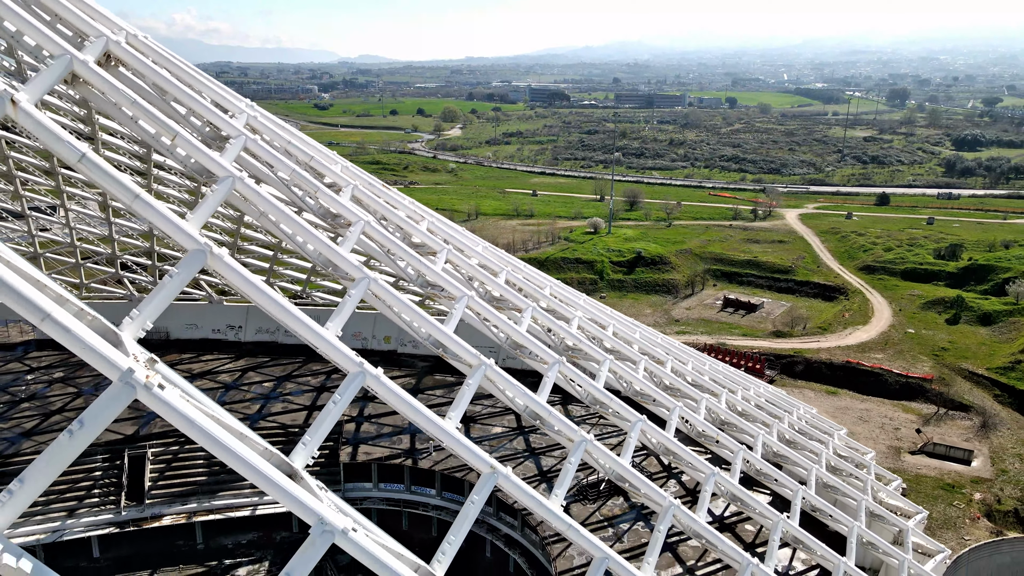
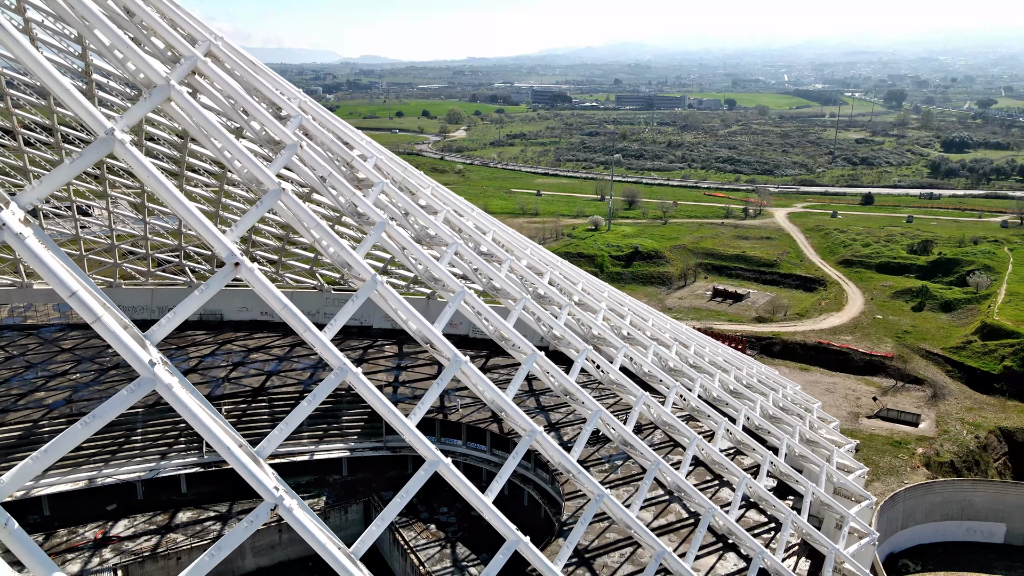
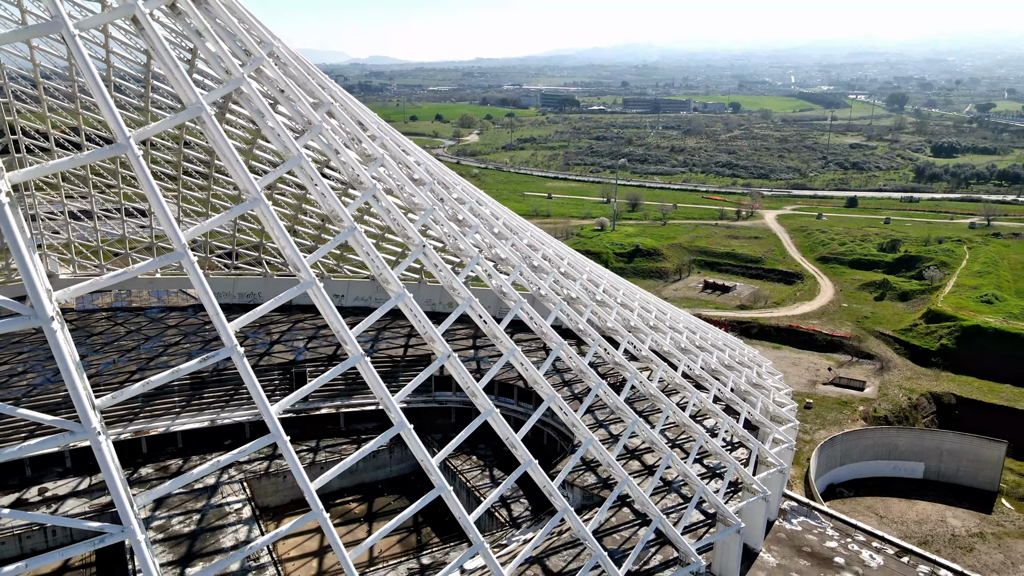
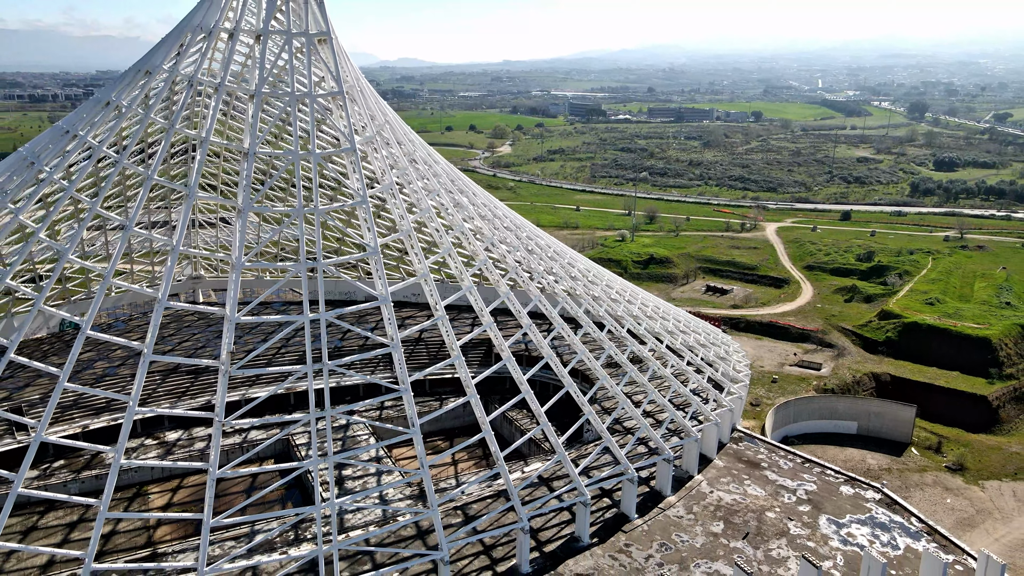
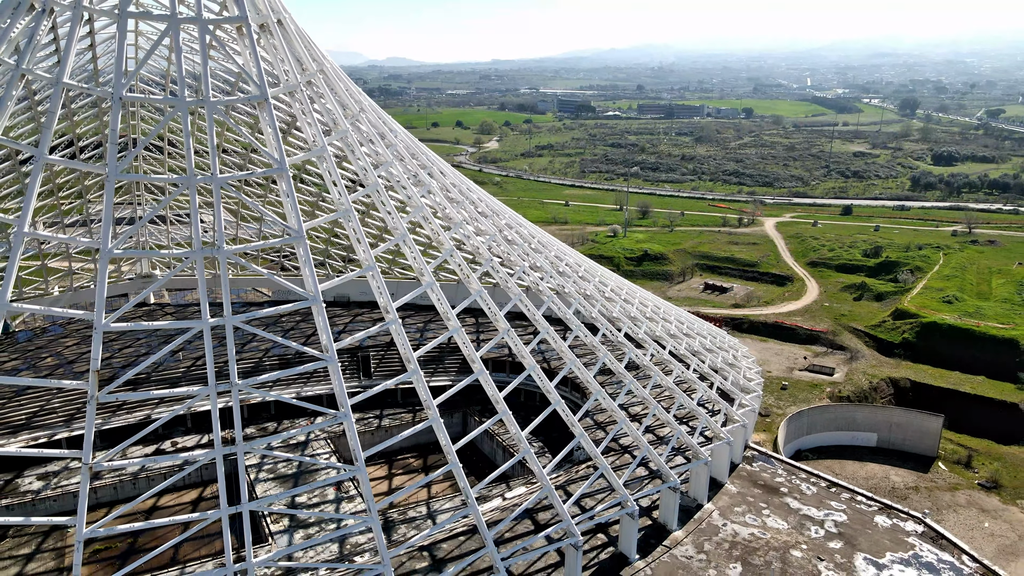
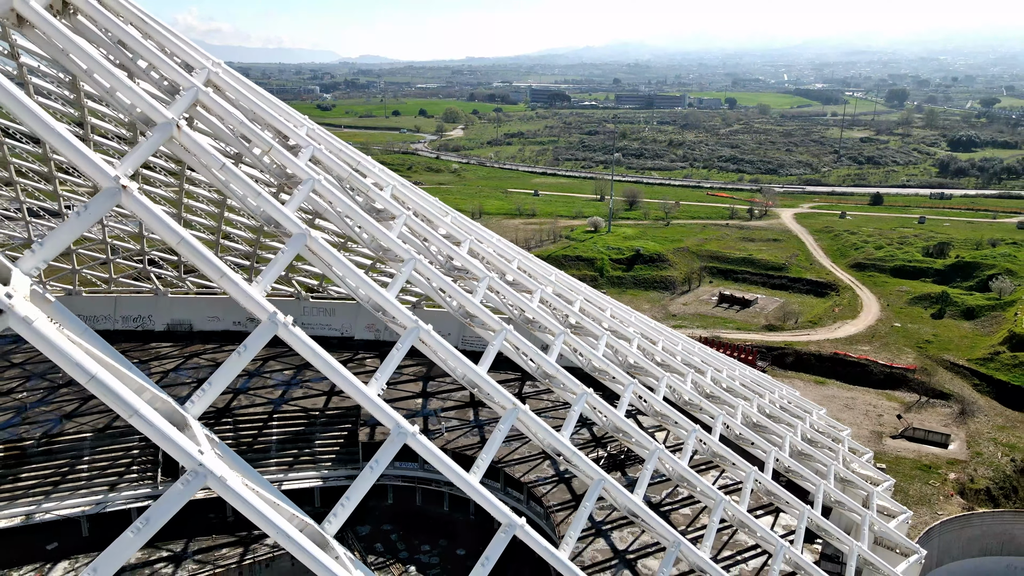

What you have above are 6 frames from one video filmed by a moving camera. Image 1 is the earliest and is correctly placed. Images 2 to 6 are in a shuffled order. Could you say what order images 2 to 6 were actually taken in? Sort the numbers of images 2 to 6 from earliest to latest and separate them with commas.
6, 2, 3, 5, 4
